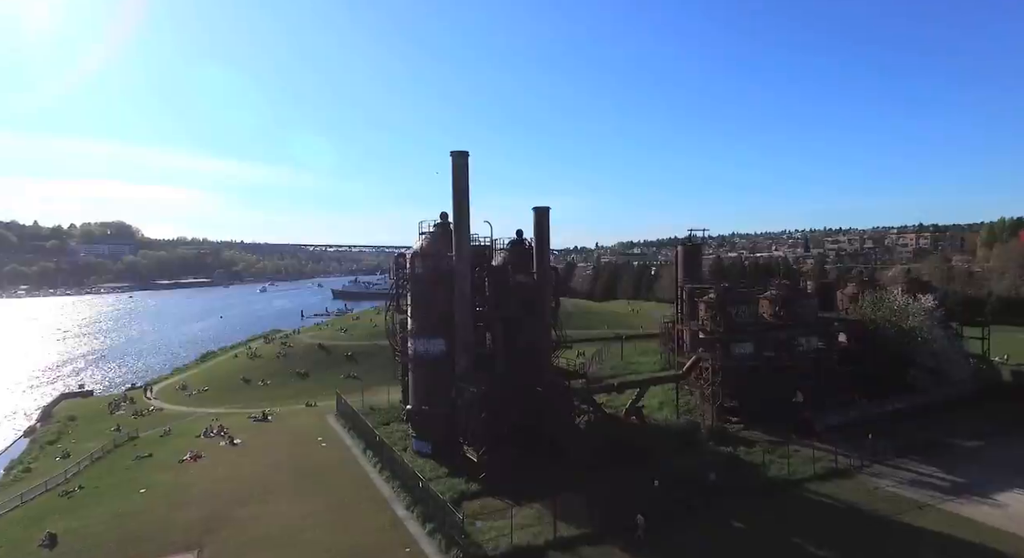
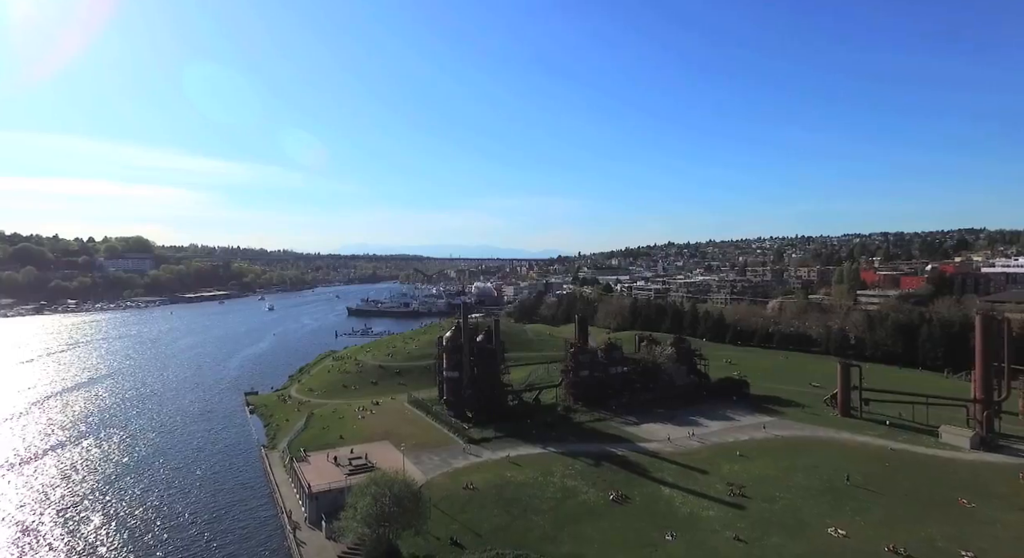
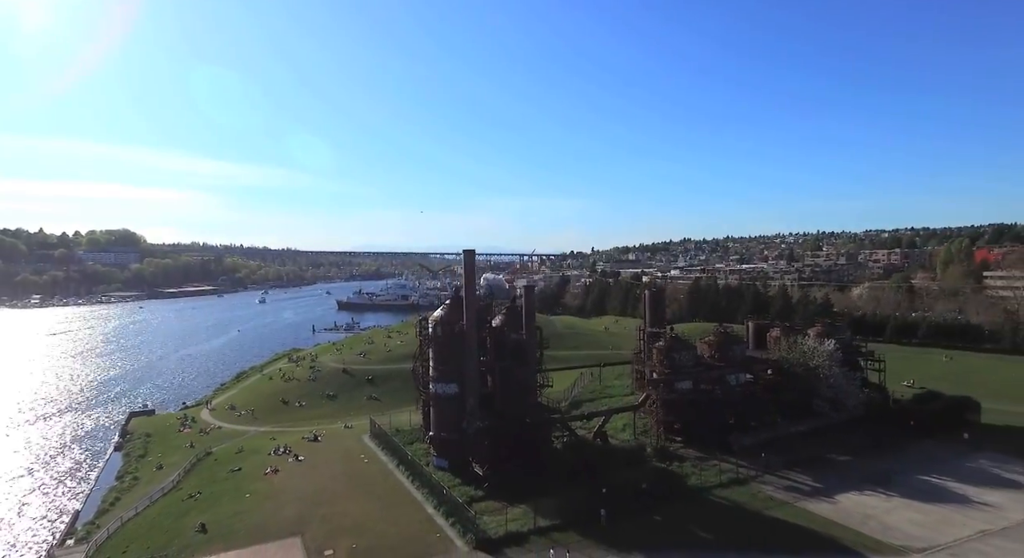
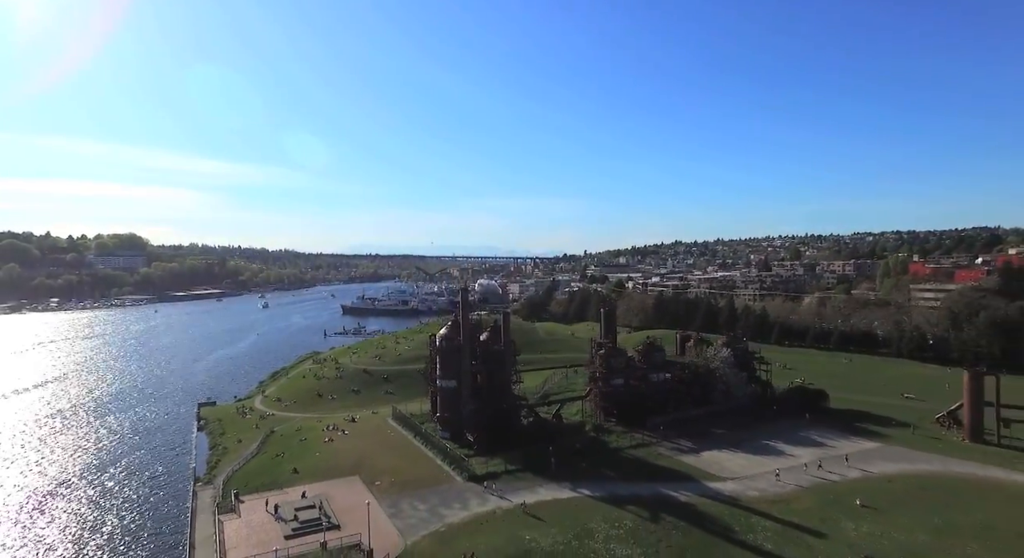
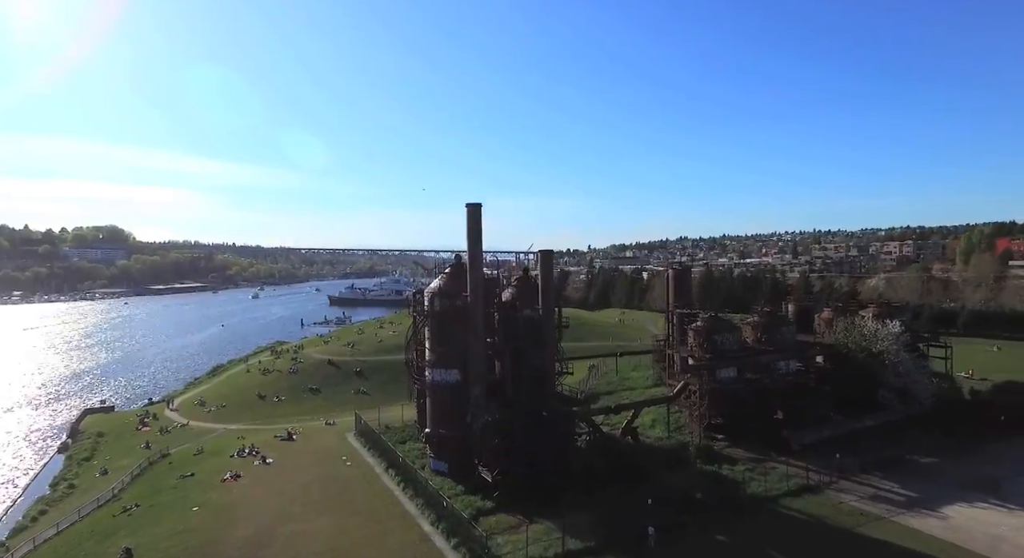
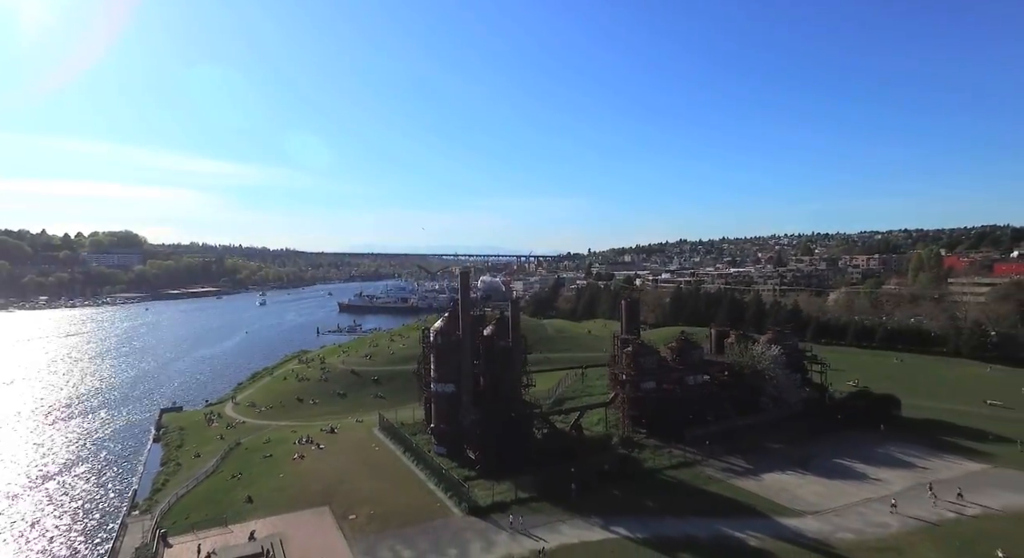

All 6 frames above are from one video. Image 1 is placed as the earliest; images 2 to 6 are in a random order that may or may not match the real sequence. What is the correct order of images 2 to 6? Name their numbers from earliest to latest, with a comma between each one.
5, 3, 6, 4, 2
